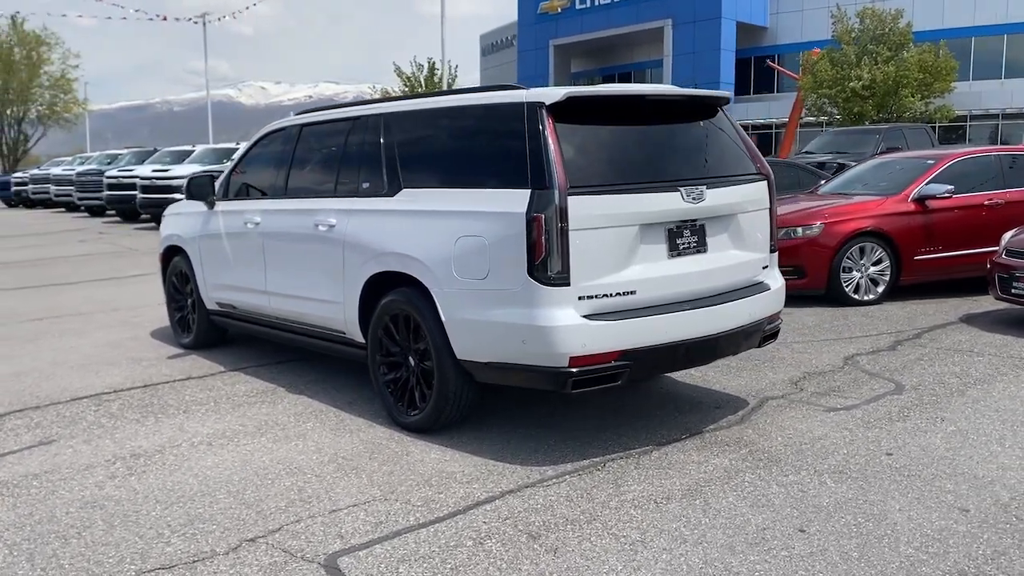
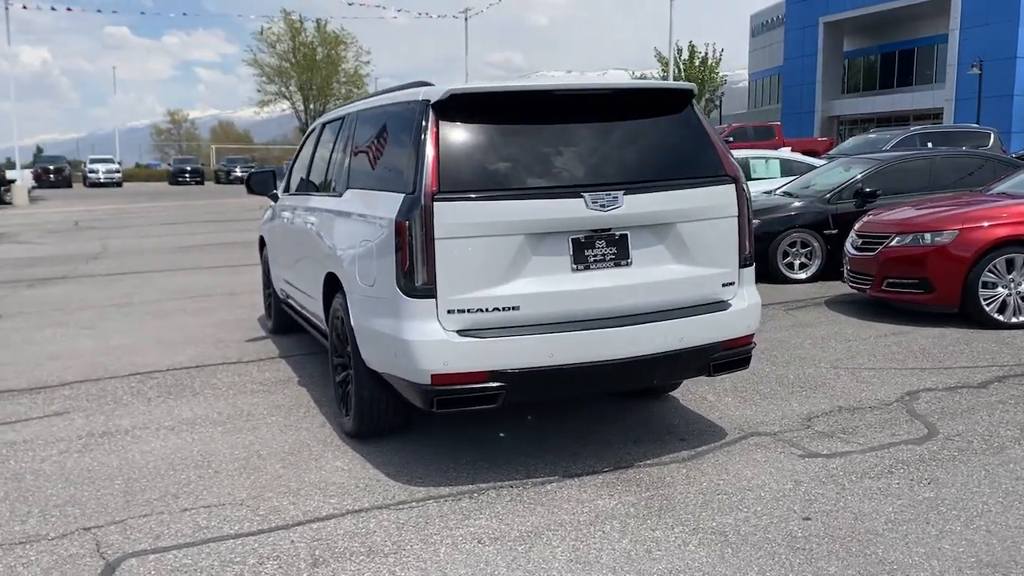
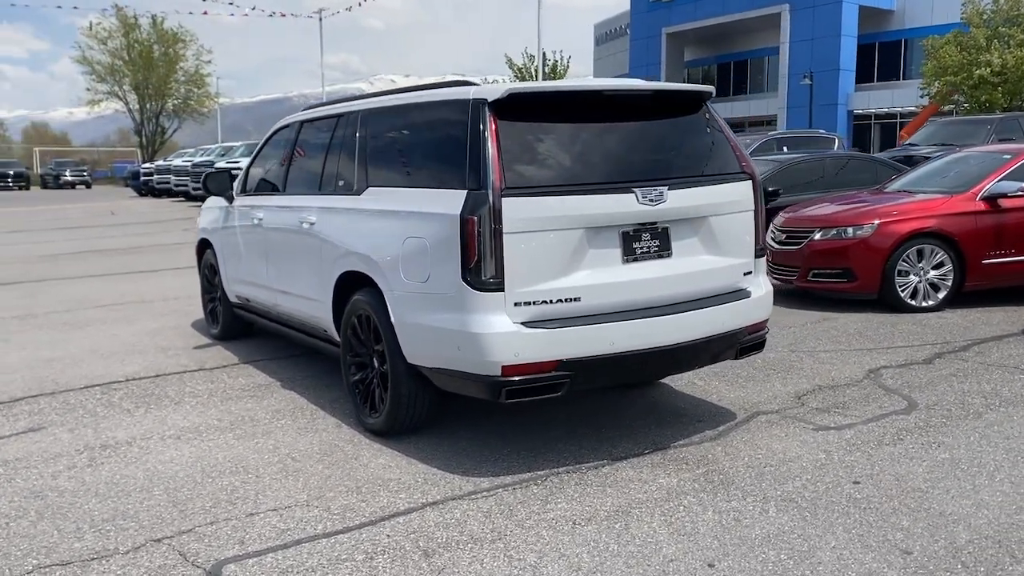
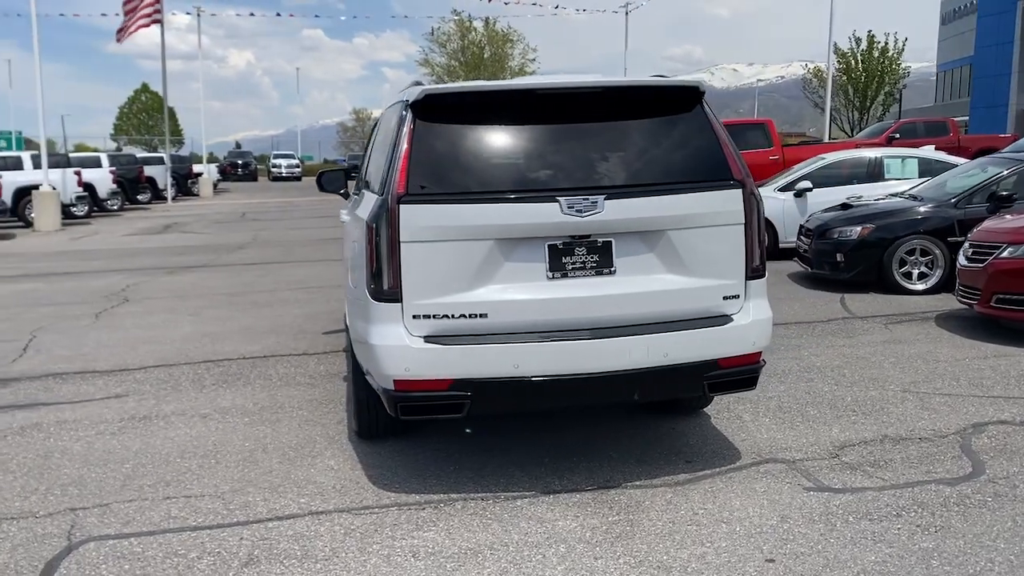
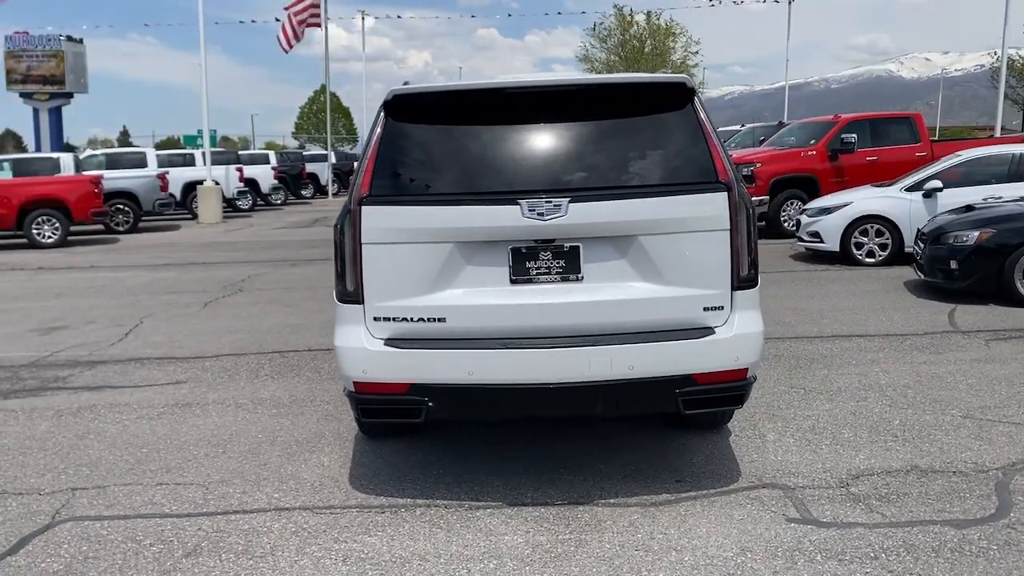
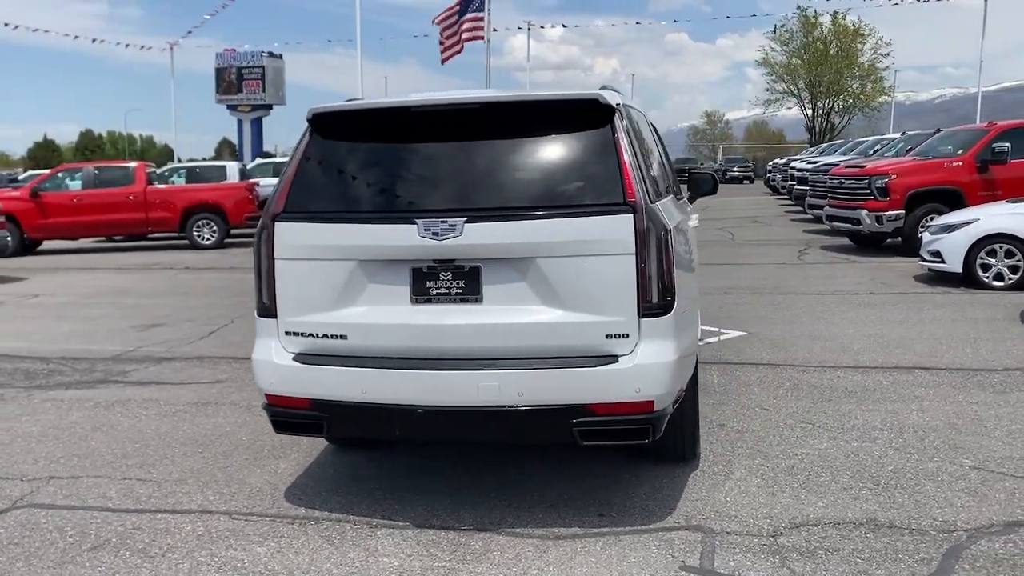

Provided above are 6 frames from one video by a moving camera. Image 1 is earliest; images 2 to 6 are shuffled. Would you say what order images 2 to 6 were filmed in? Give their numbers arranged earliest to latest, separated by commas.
3, 2, 4, 5, 6
